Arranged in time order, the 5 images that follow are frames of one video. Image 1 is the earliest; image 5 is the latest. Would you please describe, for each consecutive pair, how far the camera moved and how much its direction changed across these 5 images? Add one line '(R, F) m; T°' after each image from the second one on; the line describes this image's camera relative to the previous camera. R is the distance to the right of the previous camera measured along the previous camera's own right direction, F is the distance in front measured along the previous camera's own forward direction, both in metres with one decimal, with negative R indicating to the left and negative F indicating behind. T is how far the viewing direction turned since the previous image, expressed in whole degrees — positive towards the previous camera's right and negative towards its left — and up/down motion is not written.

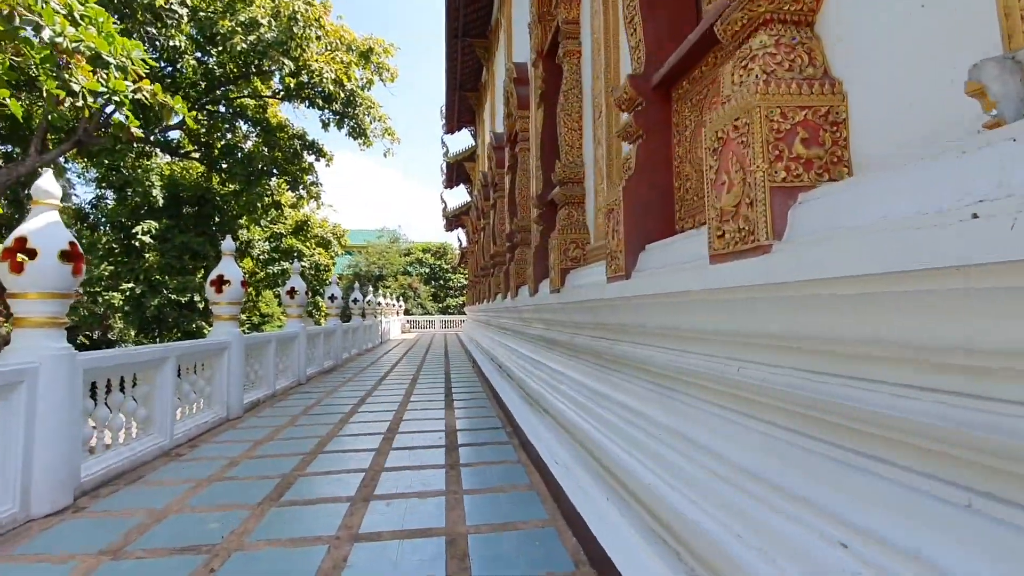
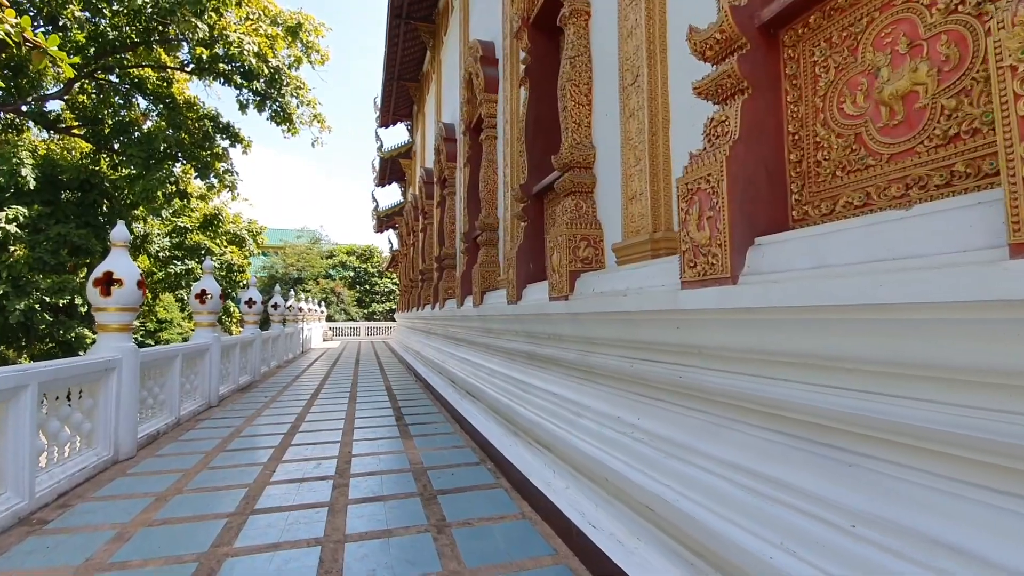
(-0.3, +0.5) m; +8°
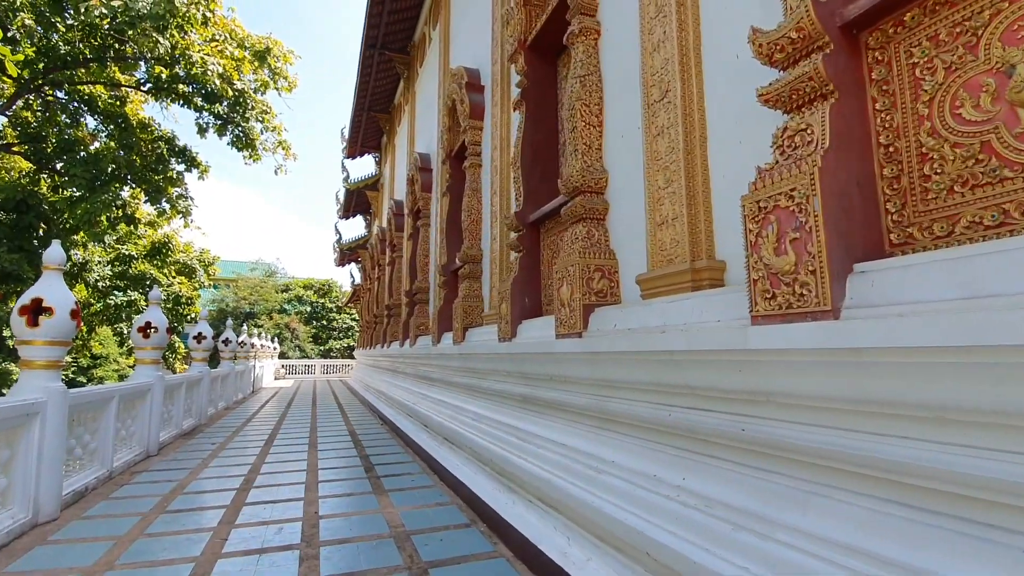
(-0.2, +0.2) m; +4°
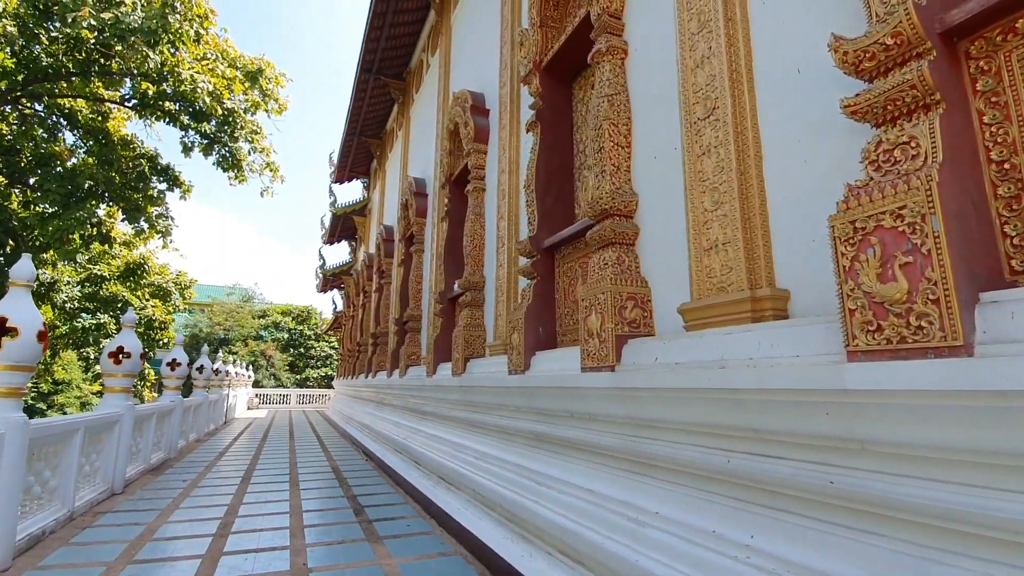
(-0.1, +0.2) m; +2°
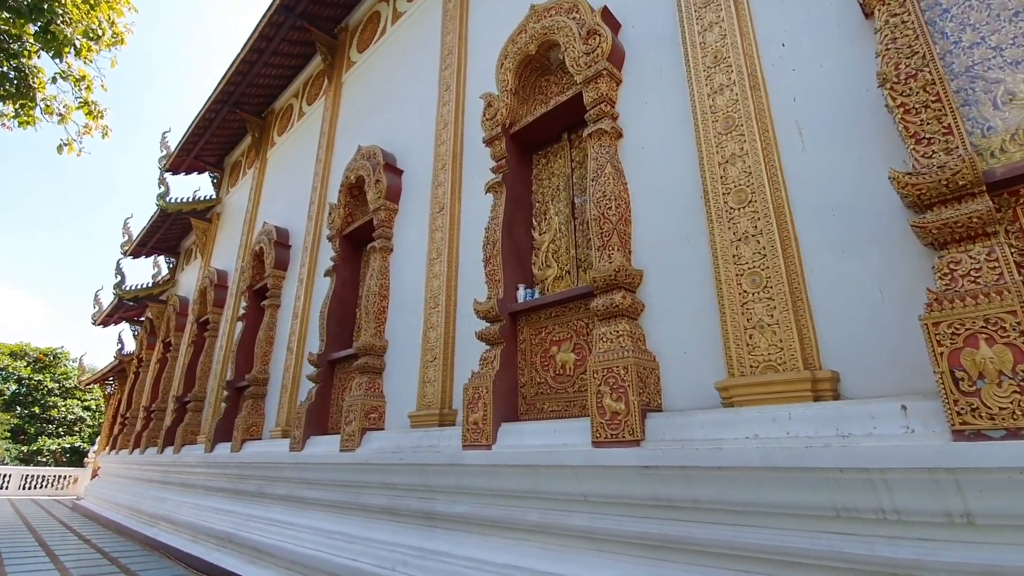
(-1.3, +1.7) m; +21°
